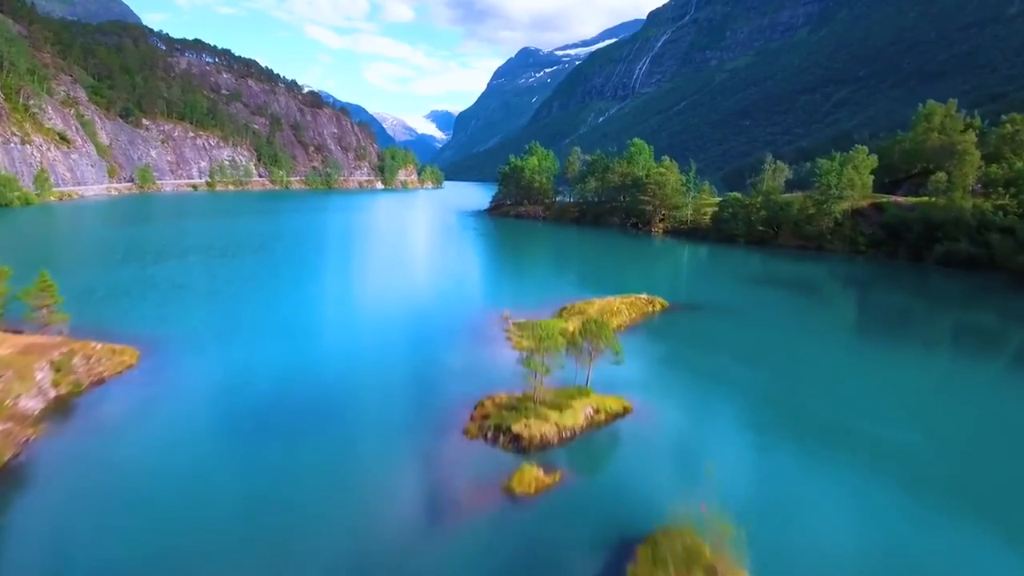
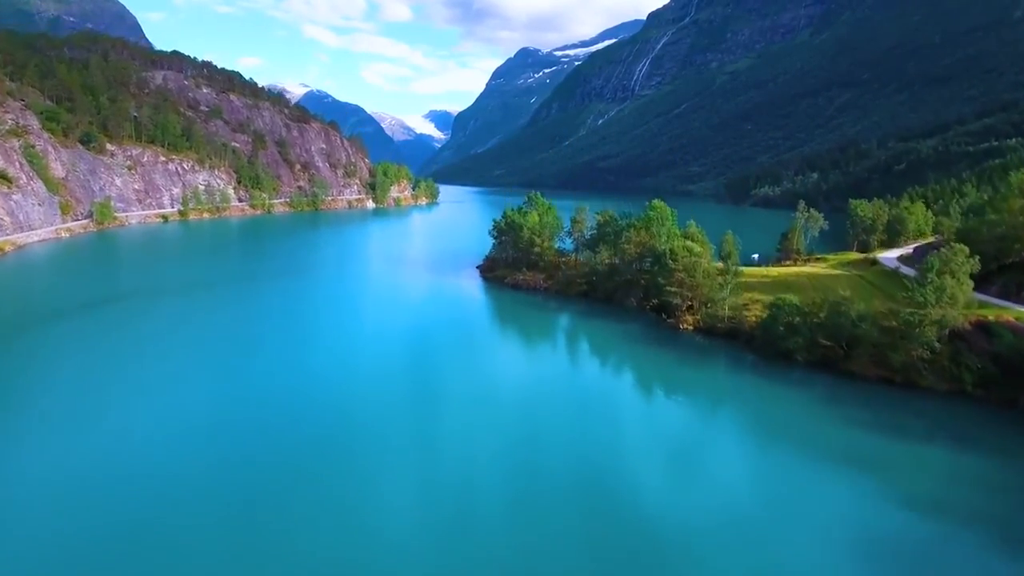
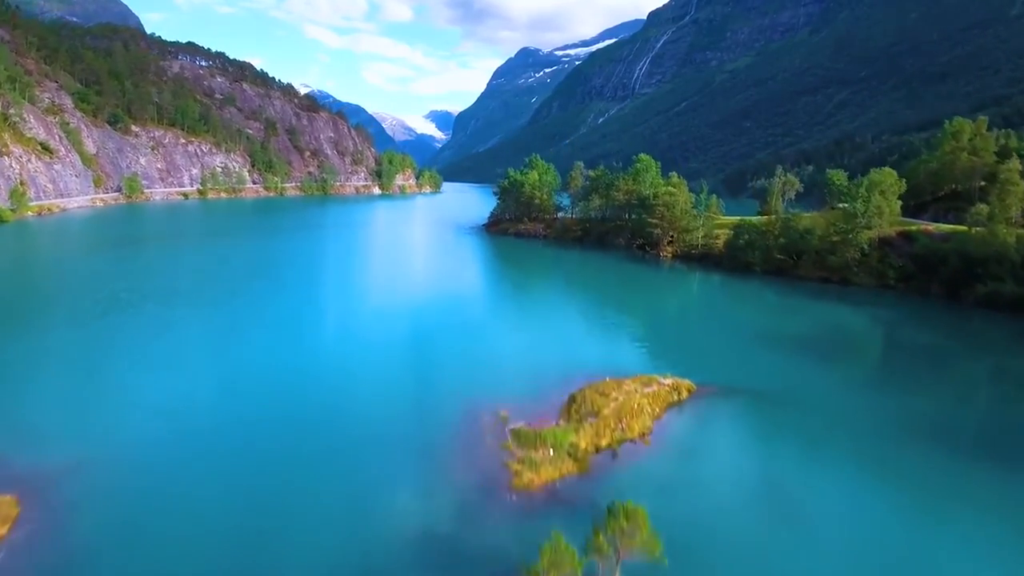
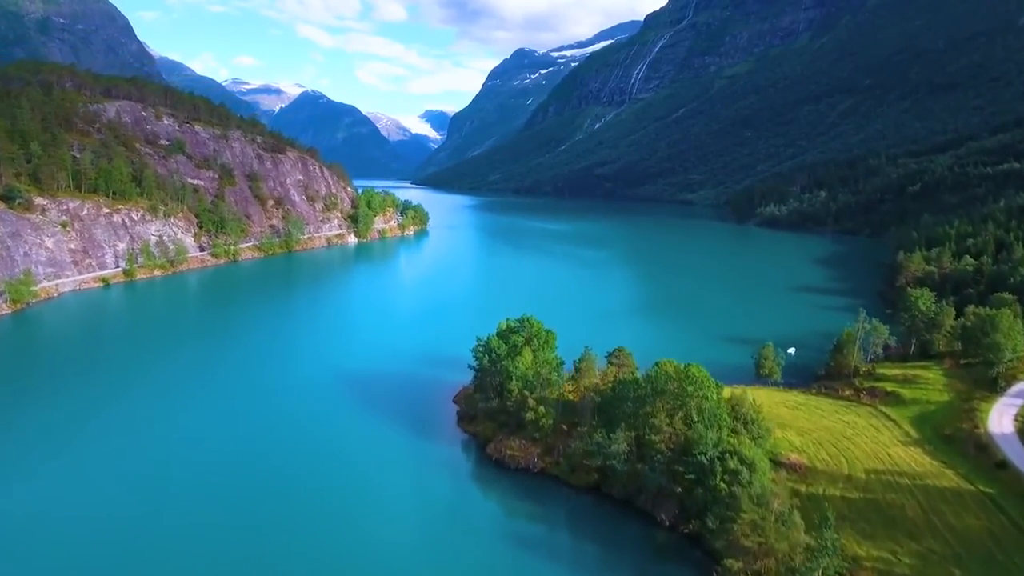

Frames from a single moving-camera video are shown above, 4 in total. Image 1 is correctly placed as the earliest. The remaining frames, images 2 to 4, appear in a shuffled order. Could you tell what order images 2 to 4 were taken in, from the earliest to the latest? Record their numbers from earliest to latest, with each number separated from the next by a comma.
3, 2, 4
